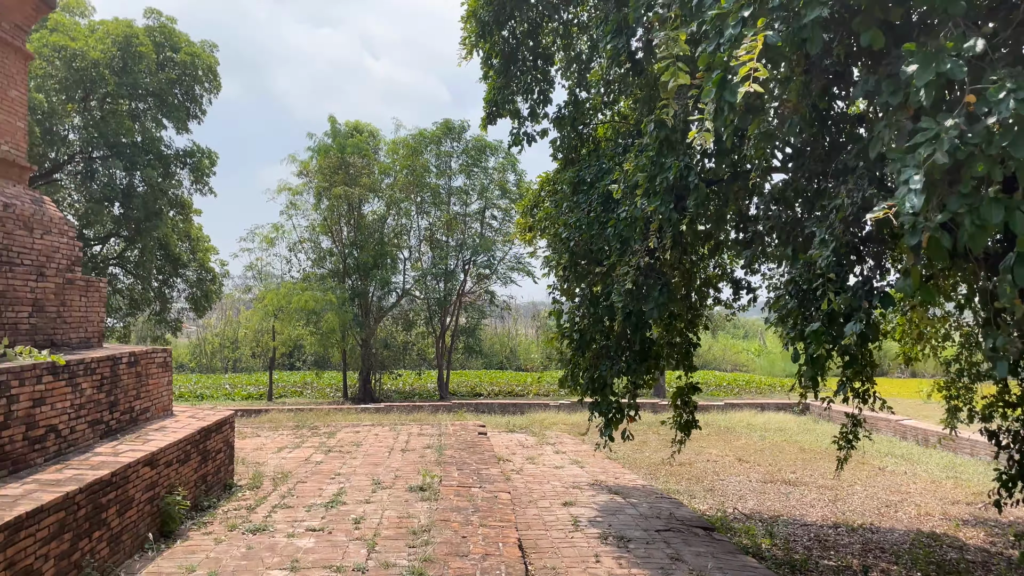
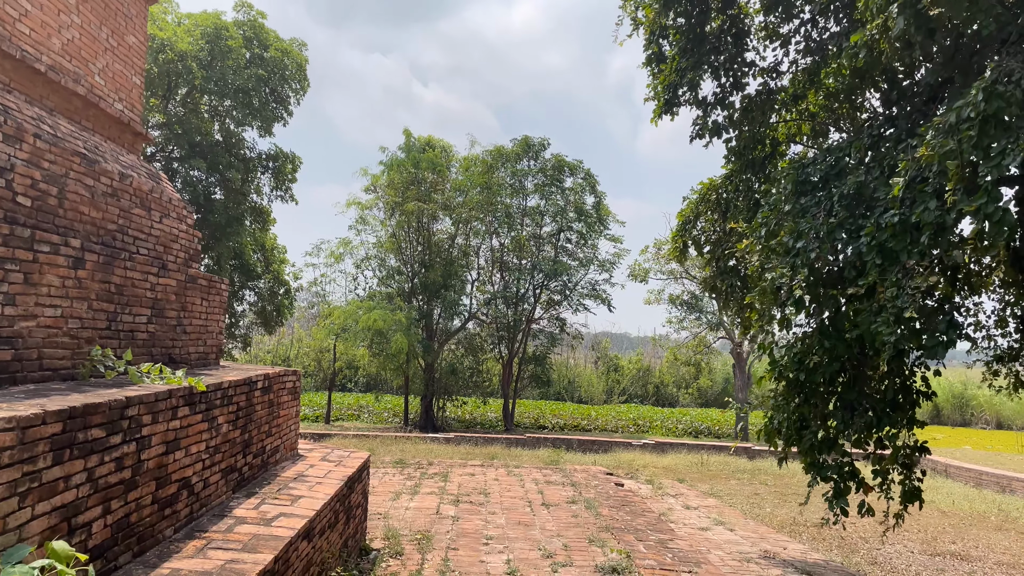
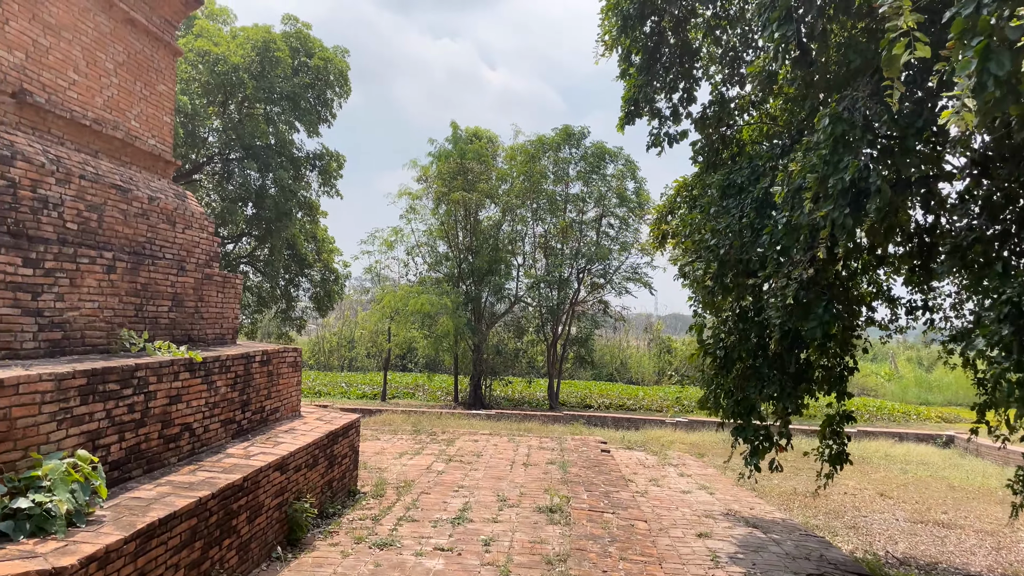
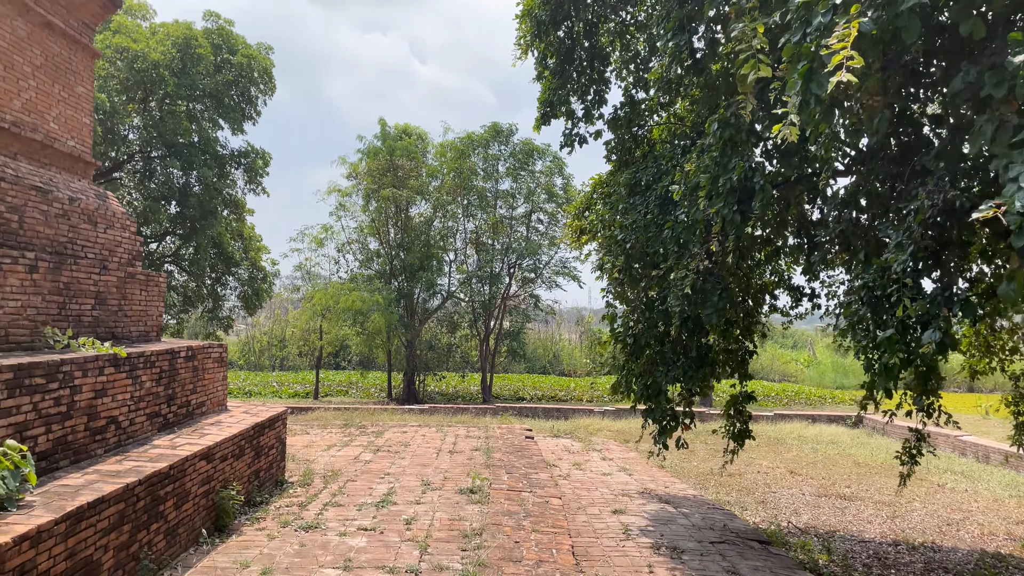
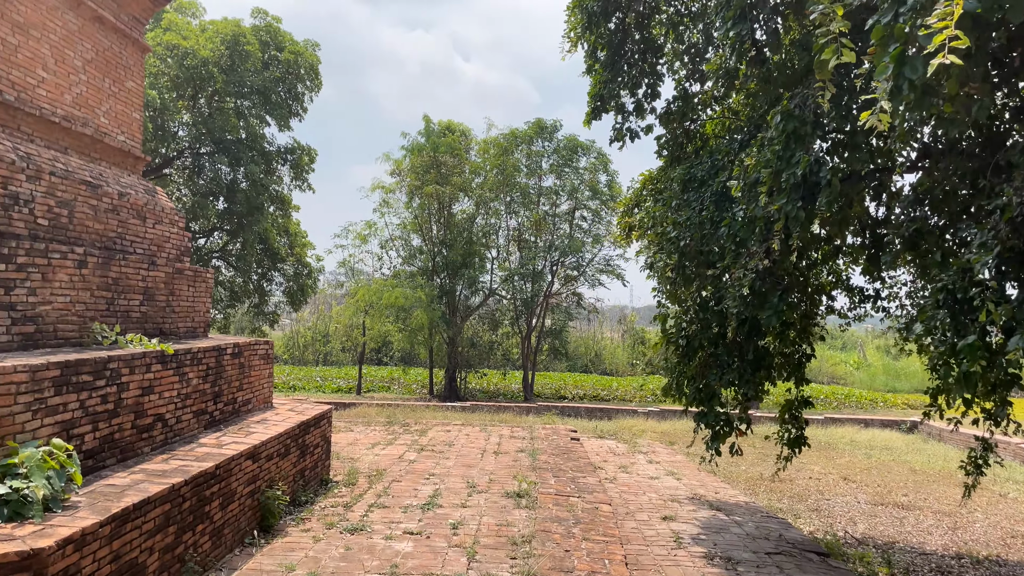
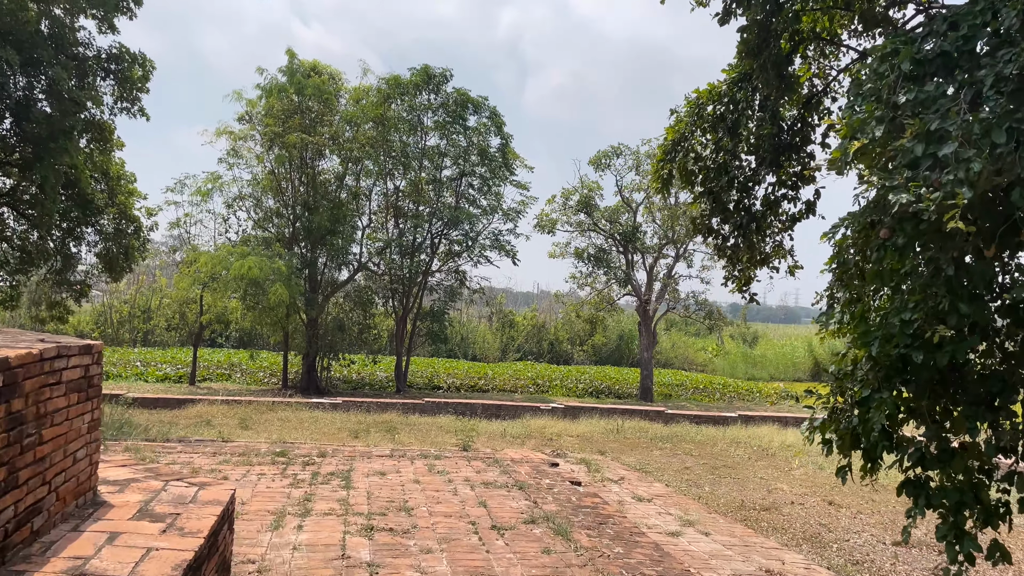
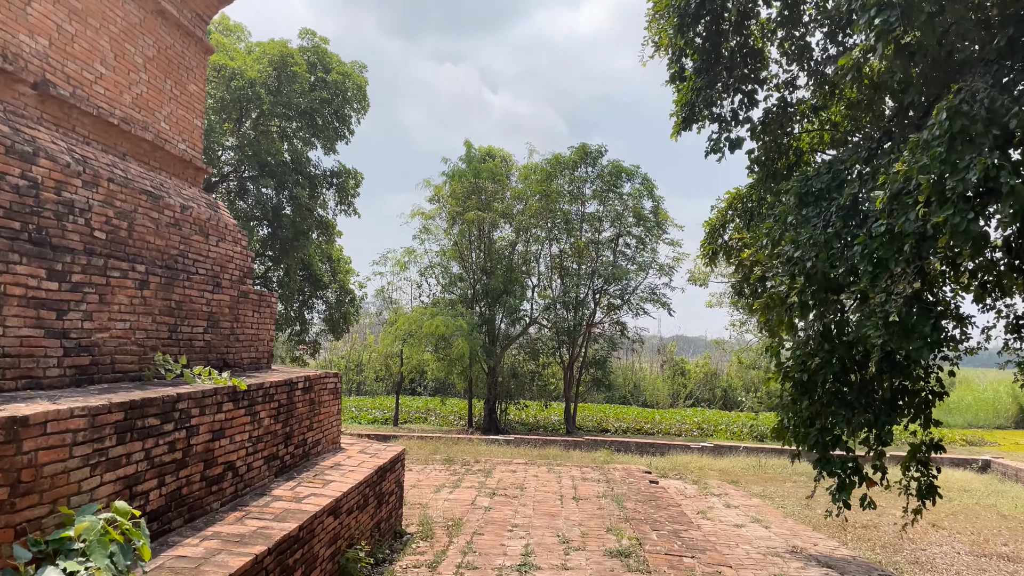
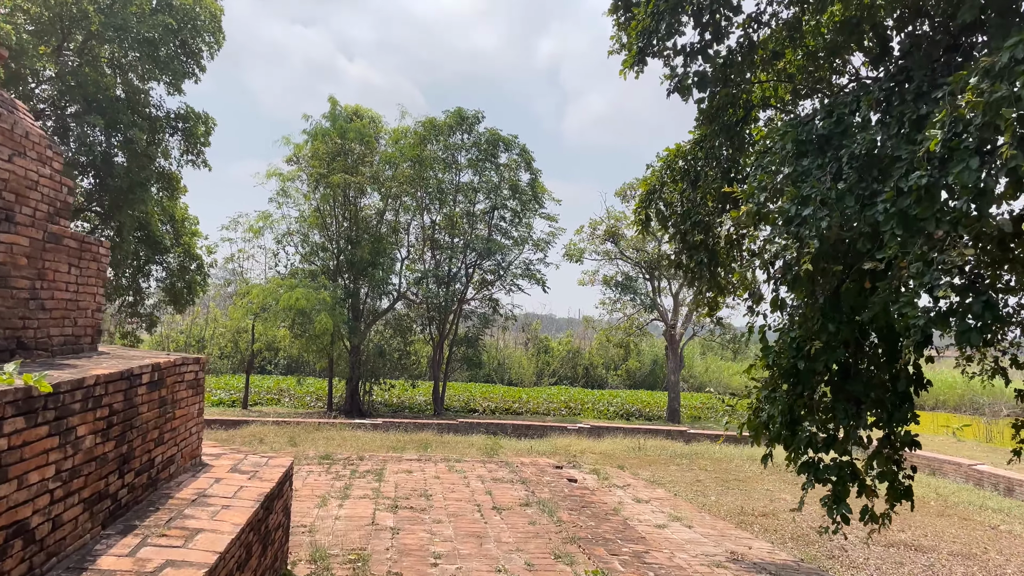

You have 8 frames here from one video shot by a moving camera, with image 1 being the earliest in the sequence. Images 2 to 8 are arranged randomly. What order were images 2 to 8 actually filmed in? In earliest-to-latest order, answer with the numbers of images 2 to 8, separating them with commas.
4, 5, 3, 7, 2, 8, 6
